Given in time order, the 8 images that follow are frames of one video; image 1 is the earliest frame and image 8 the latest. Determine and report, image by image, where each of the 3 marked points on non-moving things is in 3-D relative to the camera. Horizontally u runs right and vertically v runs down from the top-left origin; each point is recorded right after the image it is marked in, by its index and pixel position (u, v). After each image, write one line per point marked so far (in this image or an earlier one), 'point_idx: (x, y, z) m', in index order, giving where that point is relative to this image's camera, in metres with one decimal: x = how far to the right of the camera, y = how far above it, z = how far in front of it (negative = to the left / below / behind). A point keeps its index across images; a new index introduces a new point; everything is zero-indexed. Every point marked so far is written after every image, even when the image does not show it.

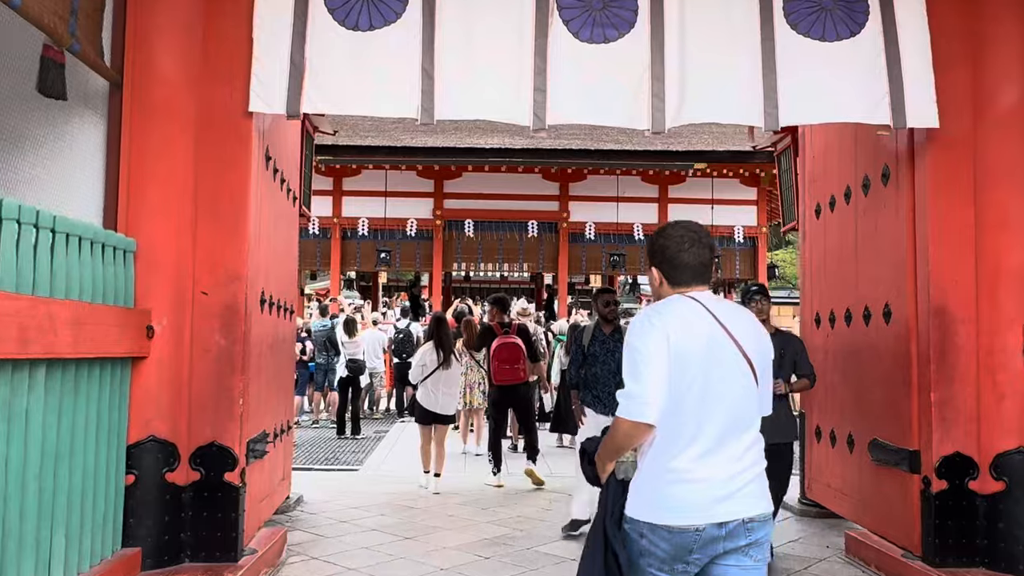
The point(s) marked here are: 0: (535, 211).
0: (+0.4, +1.3, +14.0) m
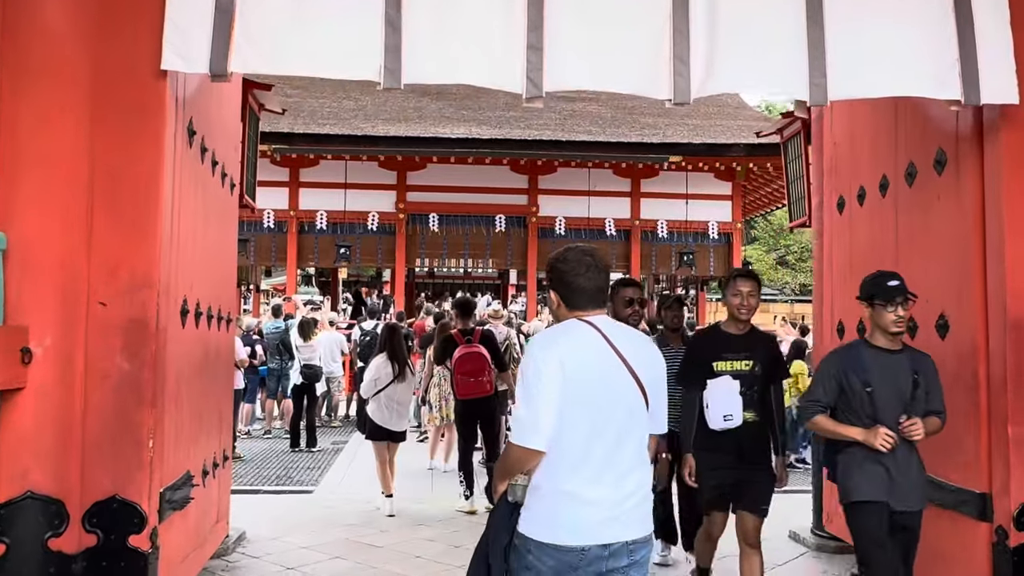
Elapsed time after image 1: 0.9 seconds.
0: (-0.1, +1.3, +13.4) m
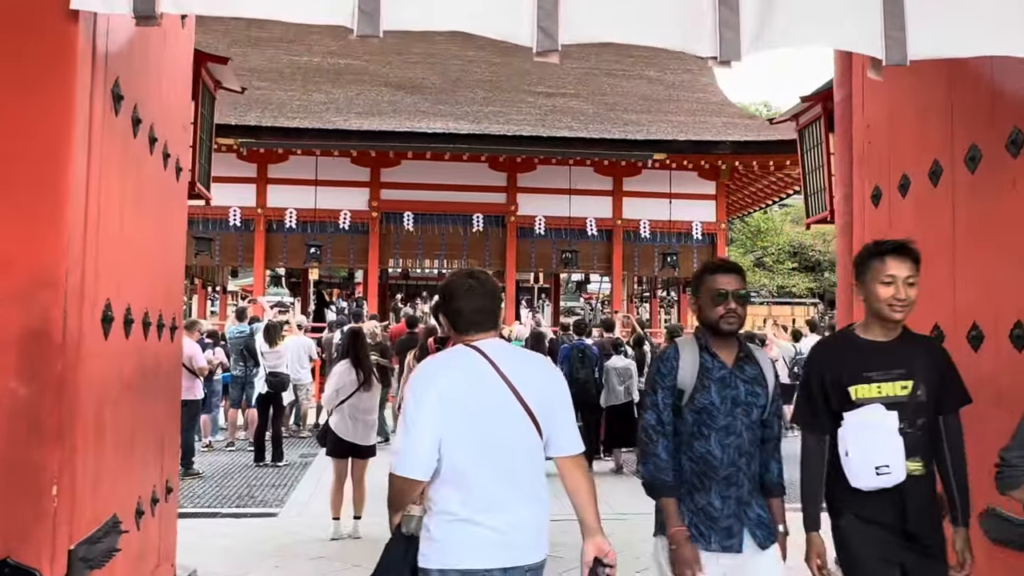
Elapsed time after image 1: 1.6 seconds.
0: (-0.5, +1.3, +12.9) m
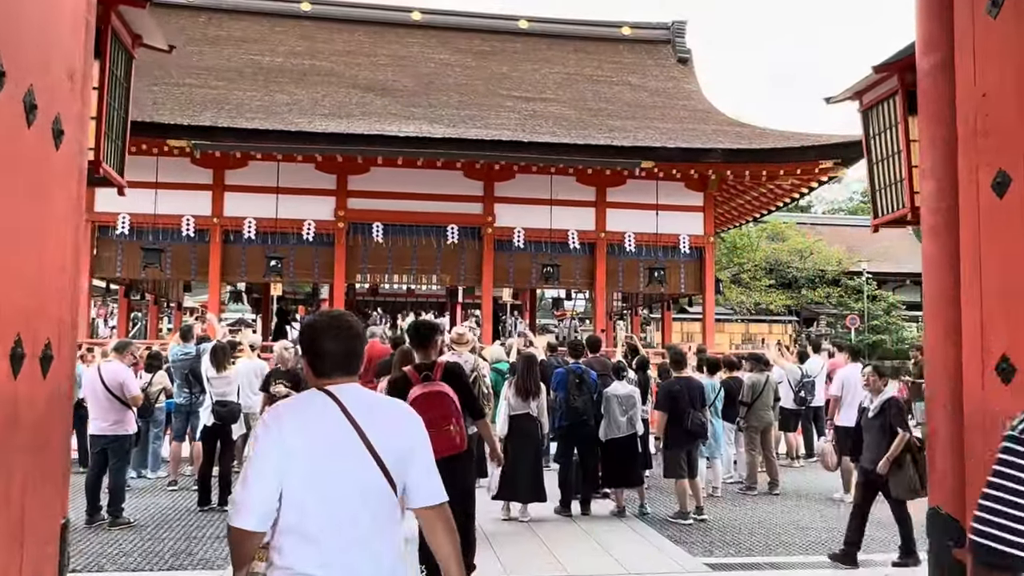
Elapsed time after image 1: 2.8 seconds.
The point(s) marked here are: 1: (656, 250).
0: (-0.8, +1.1, +12.0) m
1: (+2.1, +0.6, +12.4) m
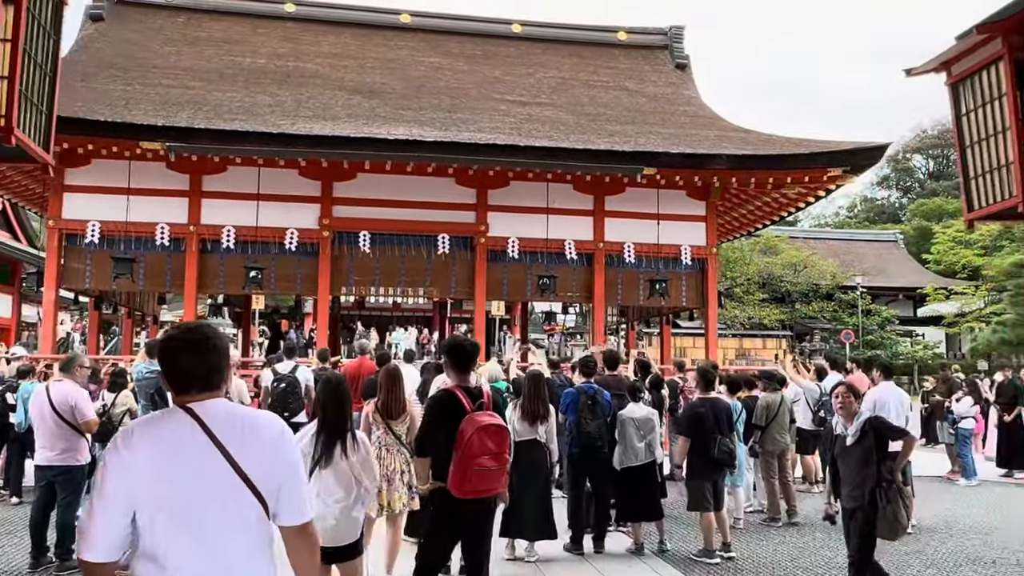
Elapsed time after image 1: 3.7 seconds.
0: (-0.9, +0.9, +11.4) m
1: (+2.1, +0.4, +11.9) m
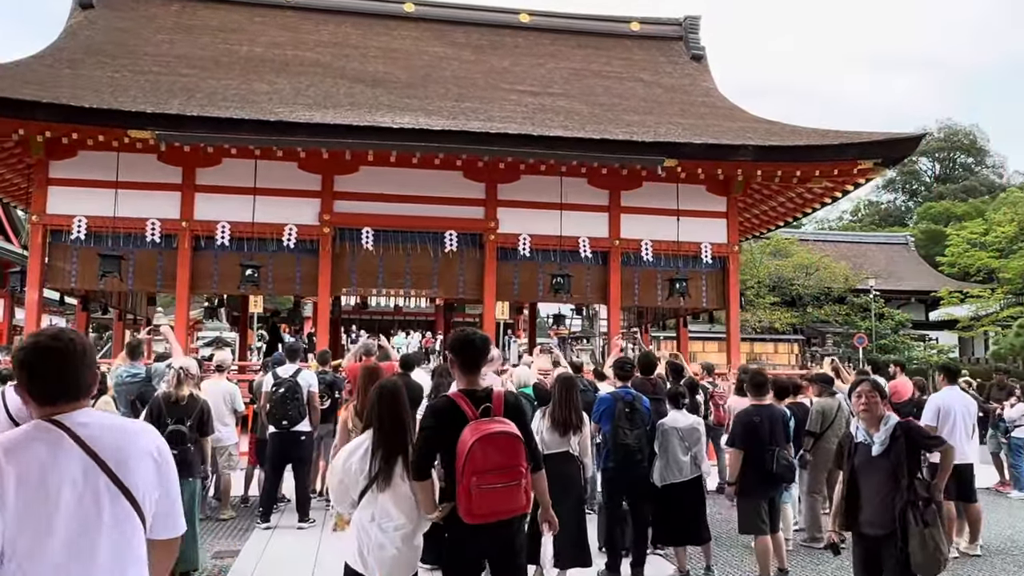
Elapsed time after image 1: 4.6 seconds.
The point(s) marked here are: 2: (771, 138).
0: (-0.7, +0.9, +10.8) m
1: (+2.2, +0.4, +11.2) m
2: (+3.3, +1.9, +10.6) m
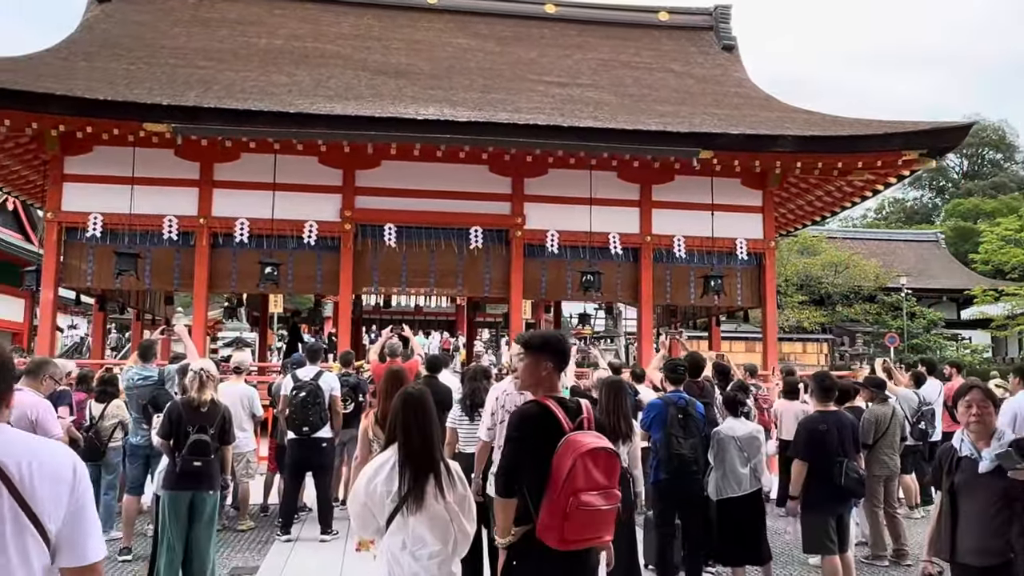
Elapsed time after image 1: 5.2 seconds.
0: (-0.4, +0.9, +10.4) m
1: (+2.6, +0.4, +10.8) m
2: (+3.6, +1.9, +10.1) m
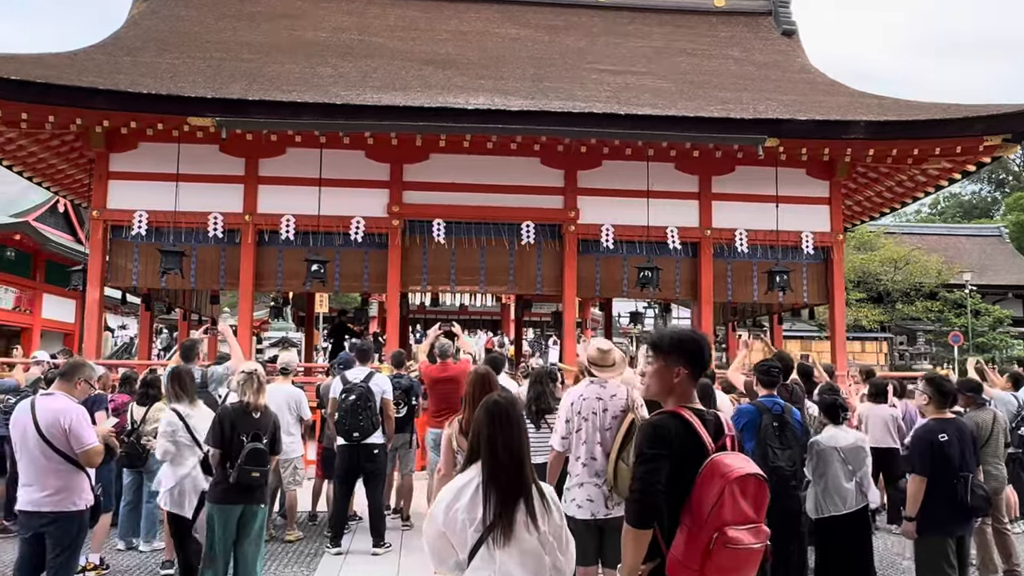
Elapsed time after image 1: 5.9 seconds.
0: (+0.2, +1.0, +10.0) m
1: (+3.2, +0.5, +10.2) m
2: (+4.2, +2.0, +9.5) m
